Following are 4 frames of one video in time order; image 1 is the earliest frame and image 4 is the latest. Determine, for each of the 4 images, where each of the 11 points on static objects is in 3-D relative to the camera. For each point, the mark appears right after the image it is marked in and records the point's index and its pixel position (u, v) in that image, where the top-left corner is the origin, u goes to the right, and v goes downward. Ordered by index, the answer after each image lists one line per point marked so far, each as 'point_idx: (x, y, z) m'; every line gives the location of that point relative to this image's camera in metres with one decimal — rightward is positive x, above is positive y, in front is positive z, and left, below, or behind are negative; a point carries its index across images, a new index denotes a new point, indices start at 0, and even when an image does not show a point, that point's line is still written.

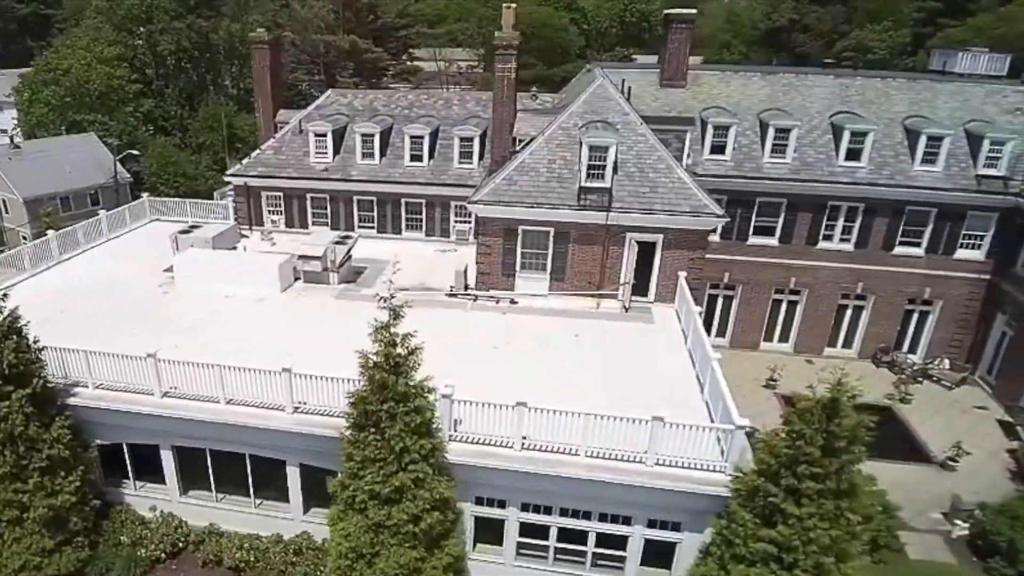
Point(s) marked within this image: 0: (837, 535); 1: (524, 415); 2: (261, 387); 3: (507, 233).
0: (+5.4, -4.1, +10.0) m
1: (+0.2, -2.6, +12.2) m
2: (-5.6, -2.2, +13.4) m
3: (-0.2, +1.7, +18.3) m
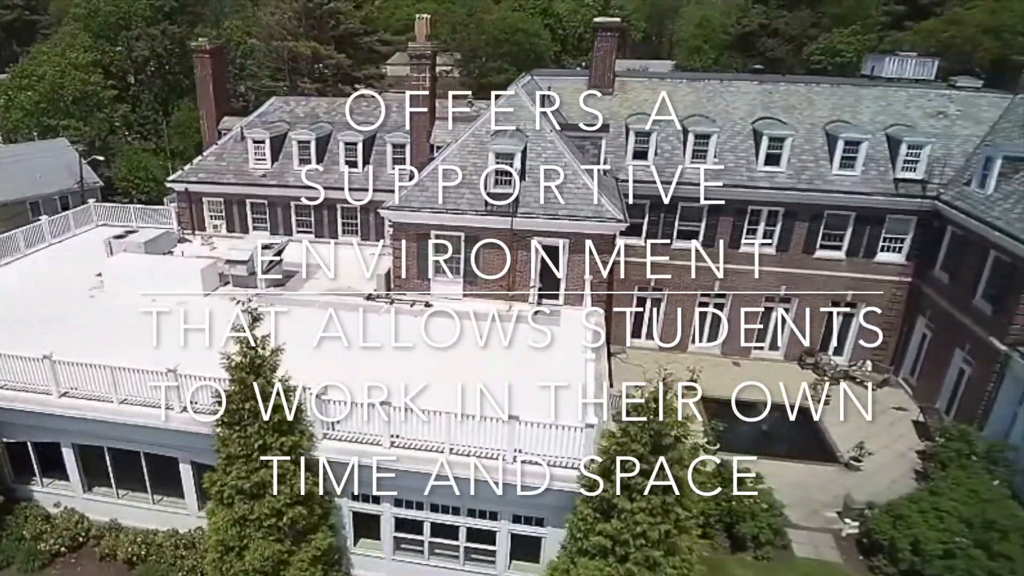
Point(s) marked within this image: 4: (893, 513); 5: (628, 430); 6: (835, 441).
0: (+2.6, -4.1, +10.4) m
1: (-2.5, -2.6, +12.6) m
2: (-8.3, -2.3, +13.9) m
3: (-2.9, +1.6, +18.8) m
4: (+9.6, -5.7, +15.2) m
5: (+2.0, -2.5, +10.4) m
6: (+10.4, -4.9, +19.4) m
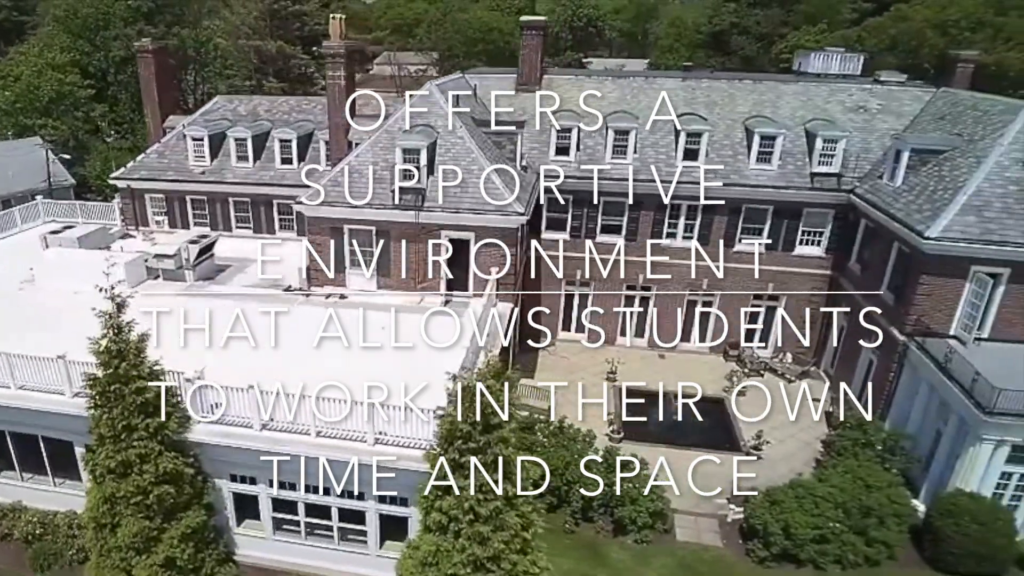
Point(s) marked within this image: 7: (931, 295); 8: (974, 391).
0: (-0.3, -3.9, +10.8) m
1: (-5.4, -2.4, +13.1) m
2: (-11.2, -2.0, +14.5) m
3: (-5.7, +1.8, +19.3) m
4: (+6.7, -5.4, +15.6) m
5: (-0.9, -2.2, +10.8) m
6: (+7.5, -4.7, +19.8) m
7: (+12.2, -0.2, +17.6) m
8: (+11.8, -2.6, +15.3) m
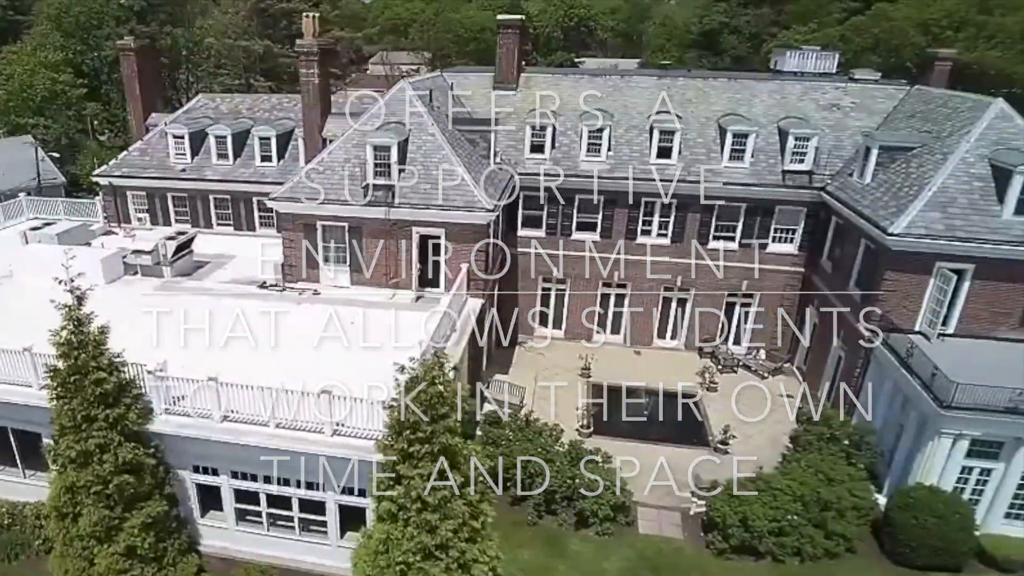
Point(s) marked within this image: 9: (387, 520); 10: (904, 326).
0: (-1.3, -3.8, +11.0) m
1: (-6.4, -2.3, +13.3) m
2: (-12.2, -1.9, +14.7) m
3: (-6.7, +2.0, +19.5) m
4: (+5.7, -5.3, +15.7) m
5: (-1.9, -2.1, +11.0) m
6: (+6.6, -4.6, +19.9) m
7: (+11.3, -0.1, +17.7) m
8: (+10.8, -2.5, +15.5) m
9: (-2.4, -4.5, +11.5) m
10: (+11.8, -1.1, +18.1) m
